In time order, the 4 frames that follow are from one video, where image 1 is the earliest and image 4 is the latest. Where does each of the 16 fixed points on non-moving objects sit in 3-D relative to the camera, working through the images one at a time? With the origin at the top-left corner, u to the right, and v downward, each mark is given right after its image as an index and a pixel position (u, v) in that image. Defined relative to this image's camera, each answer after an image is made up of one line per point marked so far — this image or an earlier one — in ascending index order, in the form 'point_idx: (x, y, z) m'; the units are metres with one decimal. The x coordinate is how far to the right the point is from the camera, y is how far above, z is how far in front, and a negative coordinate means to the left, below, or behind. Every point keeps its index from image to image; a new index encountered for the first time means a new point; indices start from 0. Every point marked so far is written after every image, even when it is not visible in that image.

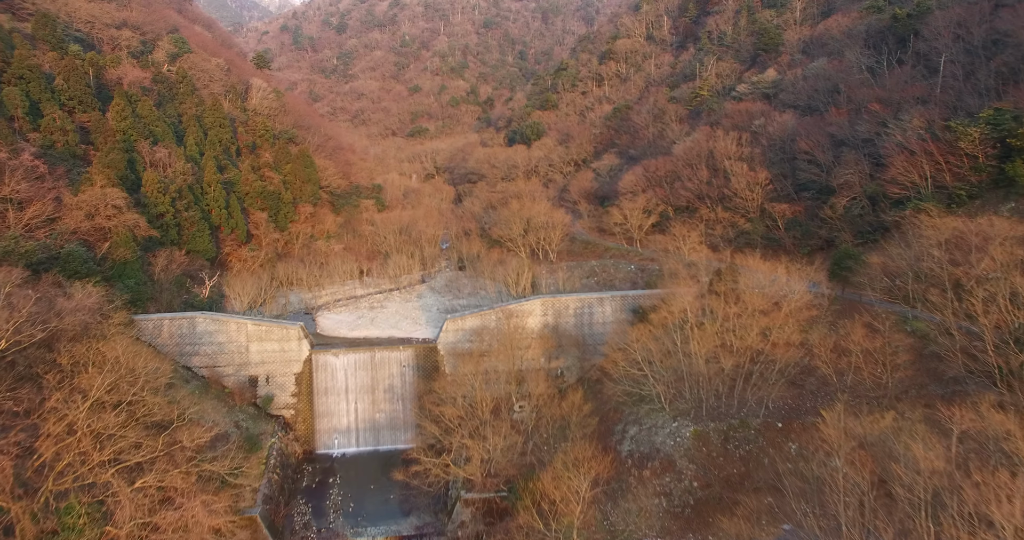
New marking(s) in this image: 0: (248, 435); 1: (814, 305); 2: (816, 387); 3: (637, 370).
0: (-8.5, -5.4, +19.8) m
1: (+9.4, -1.1, +19.3) m
2: (+8.7, -3.4, +17.8) m
3: (+3.9, -3.2, +19.1) m
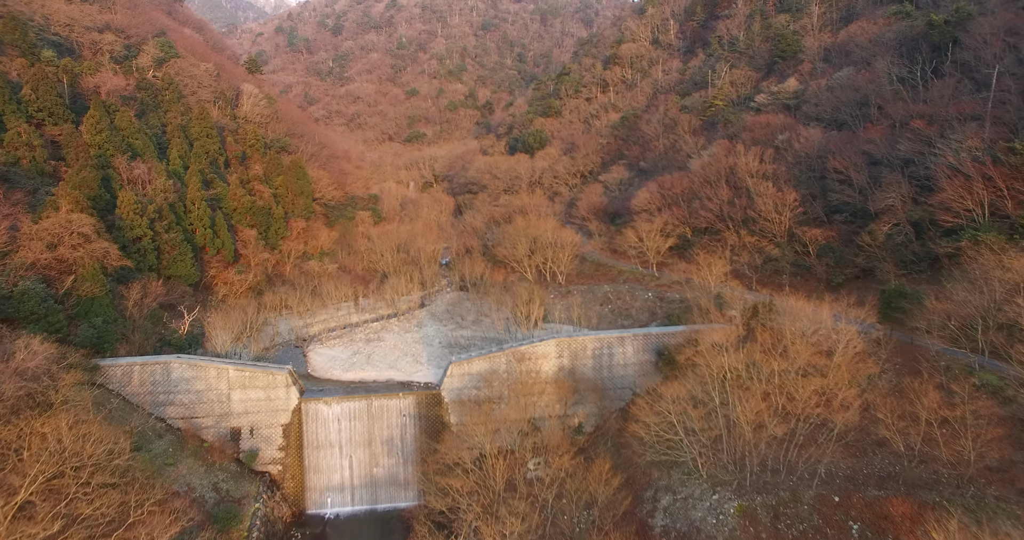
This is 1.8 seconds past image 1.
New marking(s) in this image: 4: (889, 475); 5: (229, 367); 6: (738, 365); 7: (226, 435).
0: (-8.0, -6.6, +17.4) m
1: (+9.9, -2.4, +17.0) m
2: (+9.2, -4.7, +15.5) m
3: (+4.3, -4.4, +16.8) m
4: (+9.1, -4.9, +15.0) m
5: (-9.0, -3.0, +19.5) m
6: (+5.9, -2.5, +16.3) m
7: (-9.1, -5.3, +19.7) m
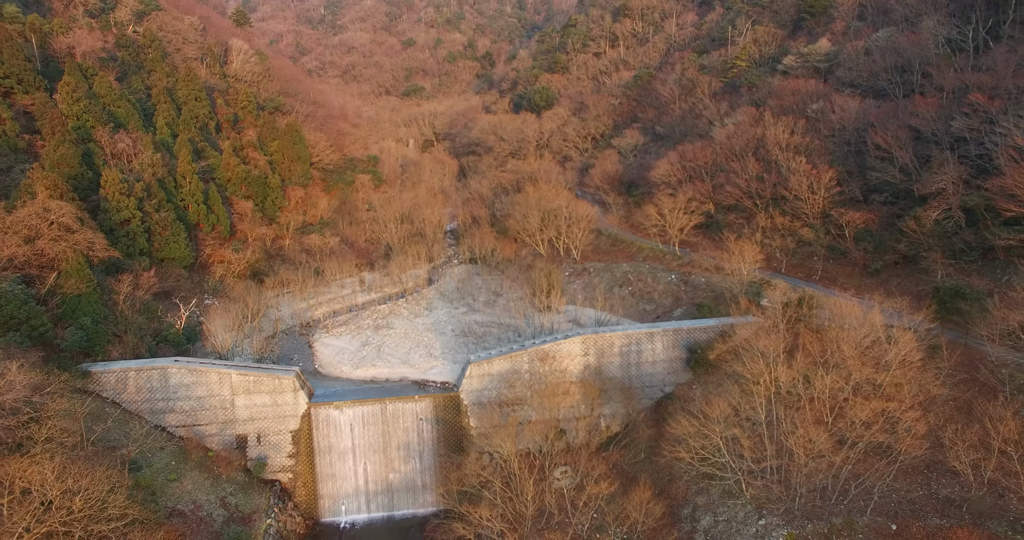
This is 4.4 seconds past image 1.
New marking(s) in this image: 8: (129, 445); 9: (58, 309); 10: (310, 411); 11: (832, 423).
0: (-7.3, -6.7, +16.3) m
1: (+10.6, -2.5, +15.7) m
2: (+9.9, -4.9, +14.4) m
3: (+5.1, -4.6, +15.6) m
4: (+9.9, -5.2, +13.9) m
5: (-8.2, -3.0, +18.1) m
6: (+6.7, -2.6, +14.9) m
7: (-8.4, -5.2, +18.5) m
8: (-10.2, -4.7, +16.4) m
9: (-13.4, -1.2, +18.3) m
10: (-6.2, -4.3, +18.9) m
11: (+7.6, -3.7, +14.7) m
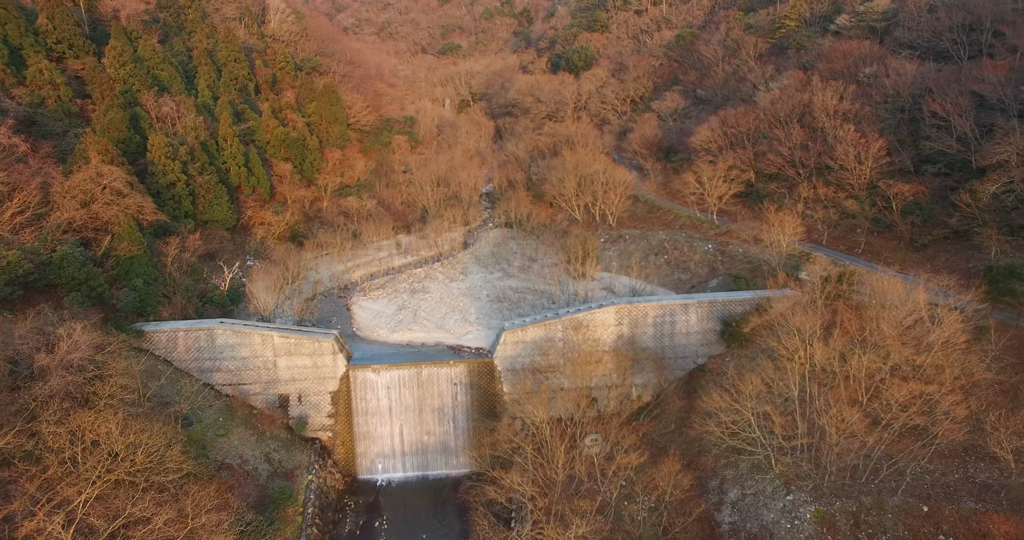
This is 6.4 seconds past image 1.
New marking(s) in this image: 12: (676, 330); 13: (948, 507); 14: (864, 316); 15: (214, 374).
0: (-6.4, -5.8, +17.2) m
1: (+11.4, -2.0, +15.3) m
2: (+10.7, -4.5, +14.2) m
3: (+5.9, -3.9, +15.7) m
4: (+10.6, -4.8, +13.7) m
5: (-7.2, -1.9, +18.7) m
6: (+7.5, -2.1, +14.8) m
7: (-7.4, -4.1, +19.3) m
8: (-9.3, -3.7, +17.3) m
9: (-12.4, 0.0, +19.1) m
10: (-5.2, -3.3, +19.6) m
11: (+8.4, -3.1, +14.6) m
12: (+5.3, -2.0, +20.1) m
13: (+9.6, -5.2, +13.6) m
14: (+9.5, -1.2, +16.7) m
15: (-9.1, -3.2, +18.9) m
